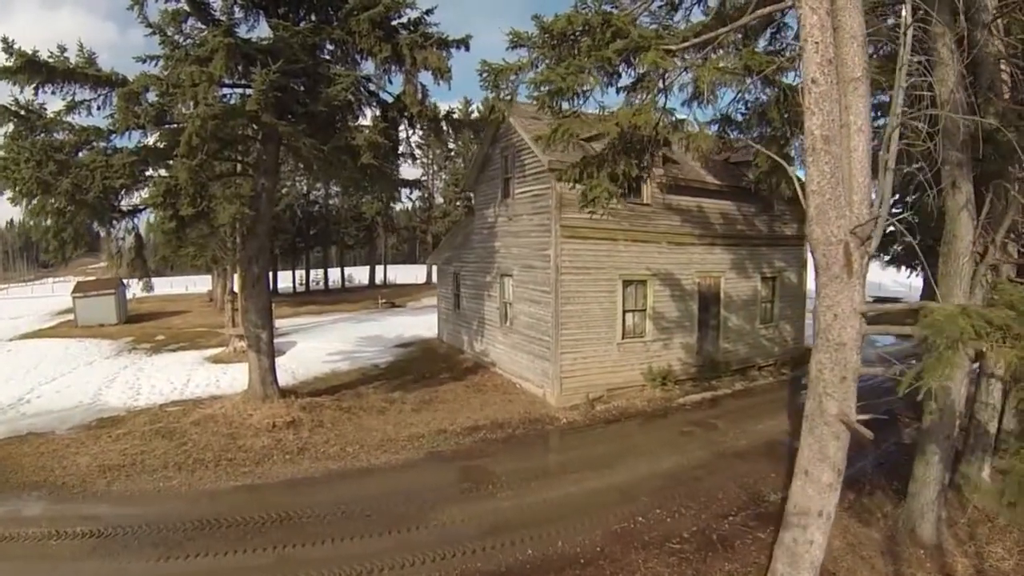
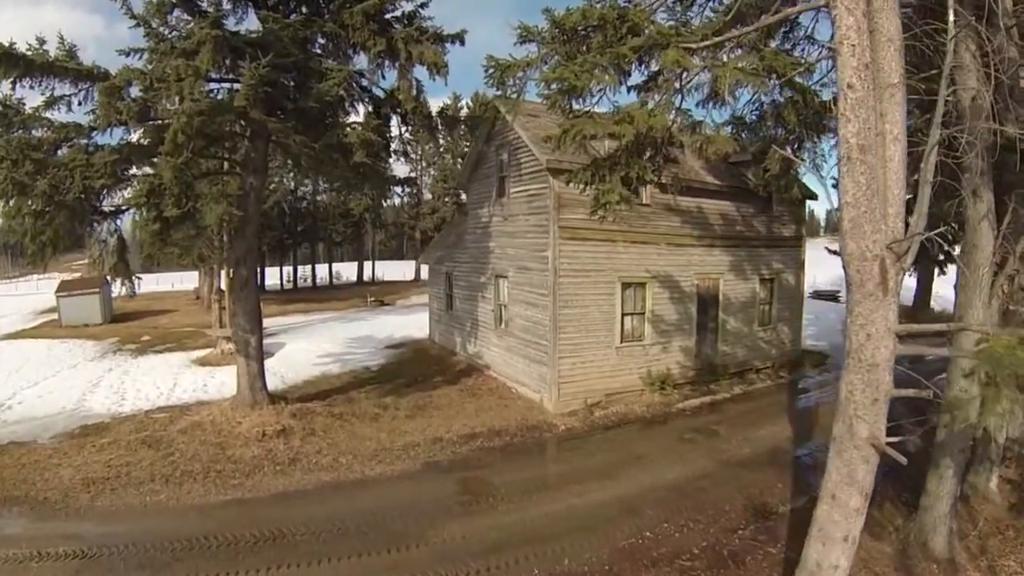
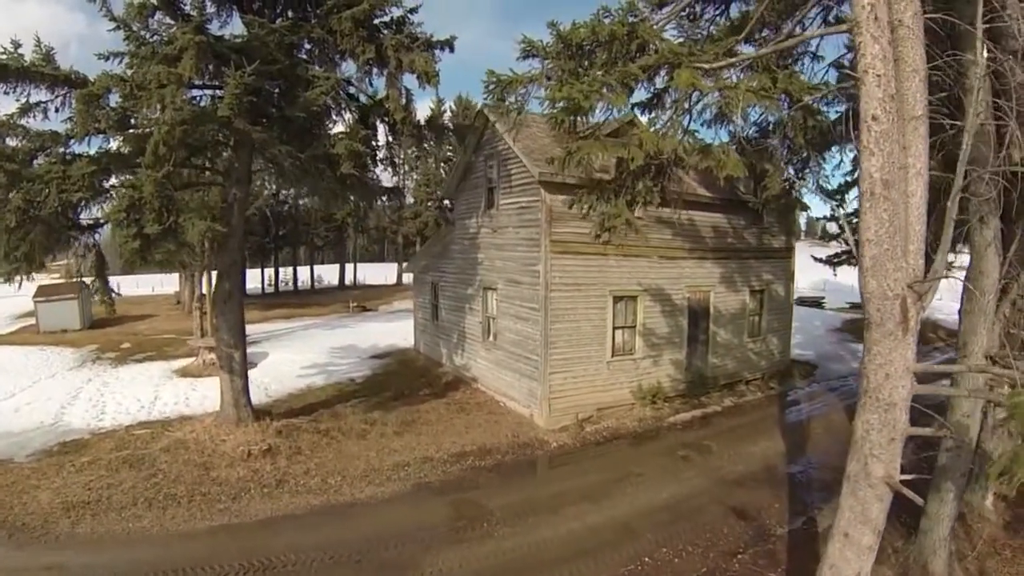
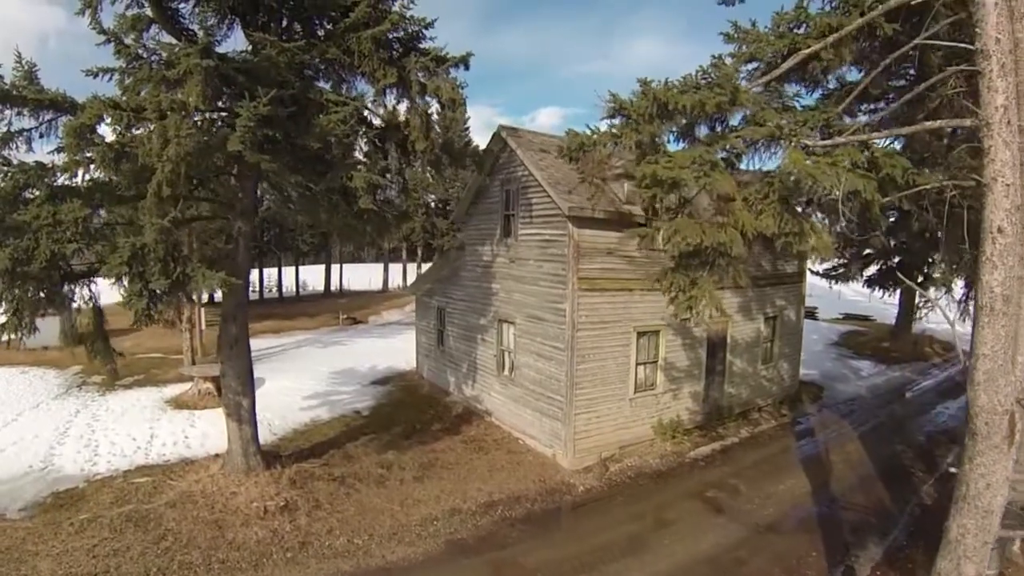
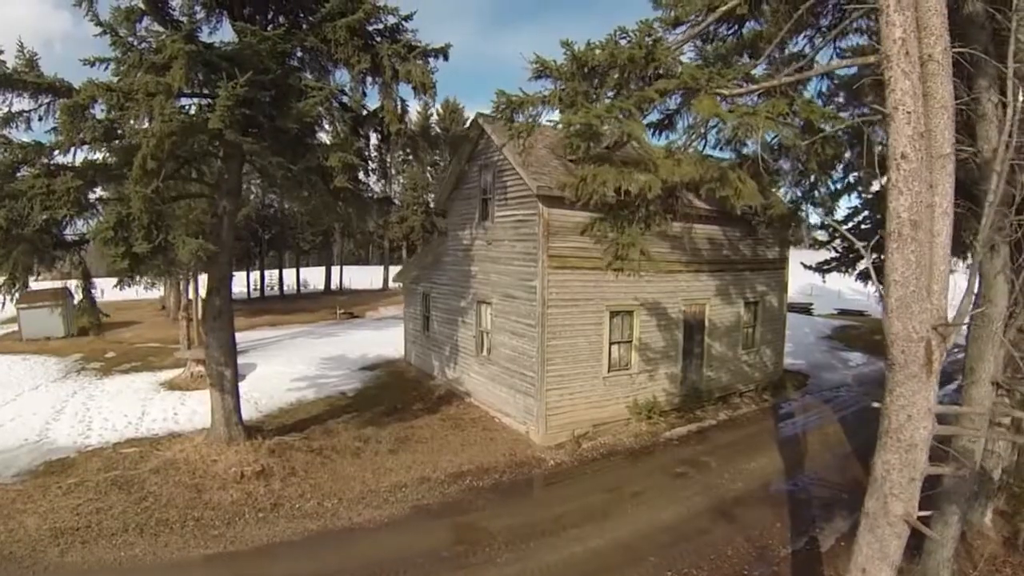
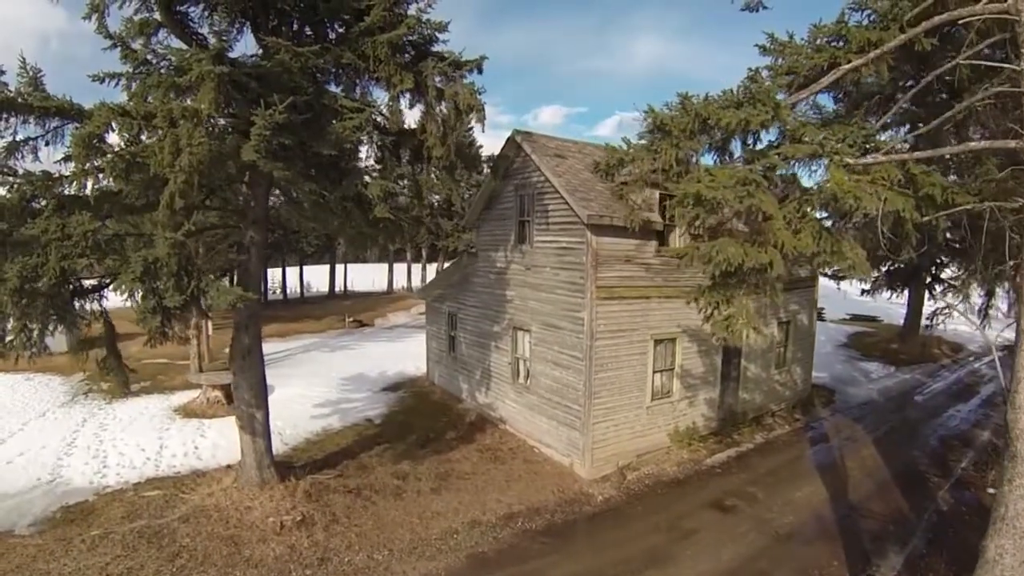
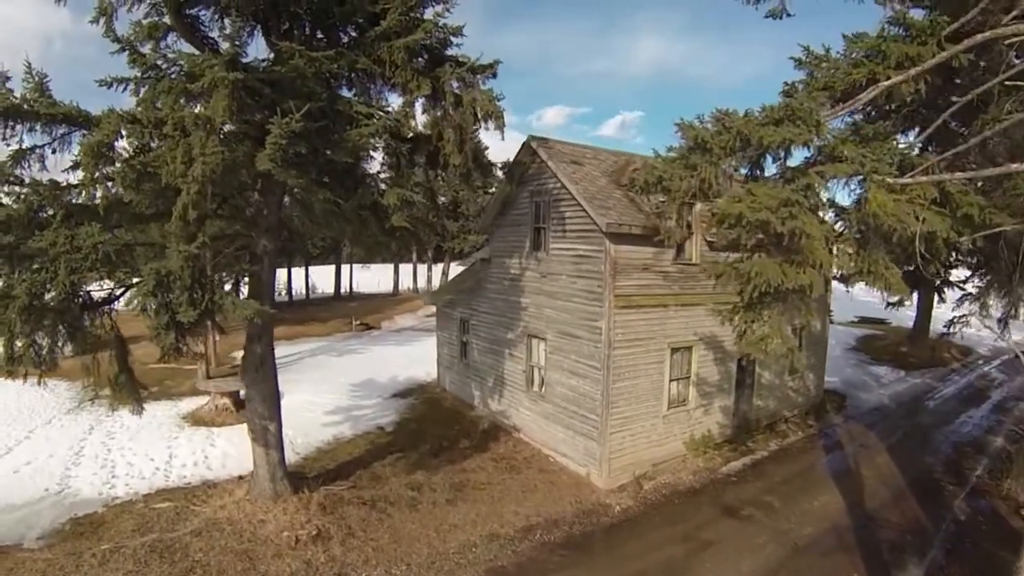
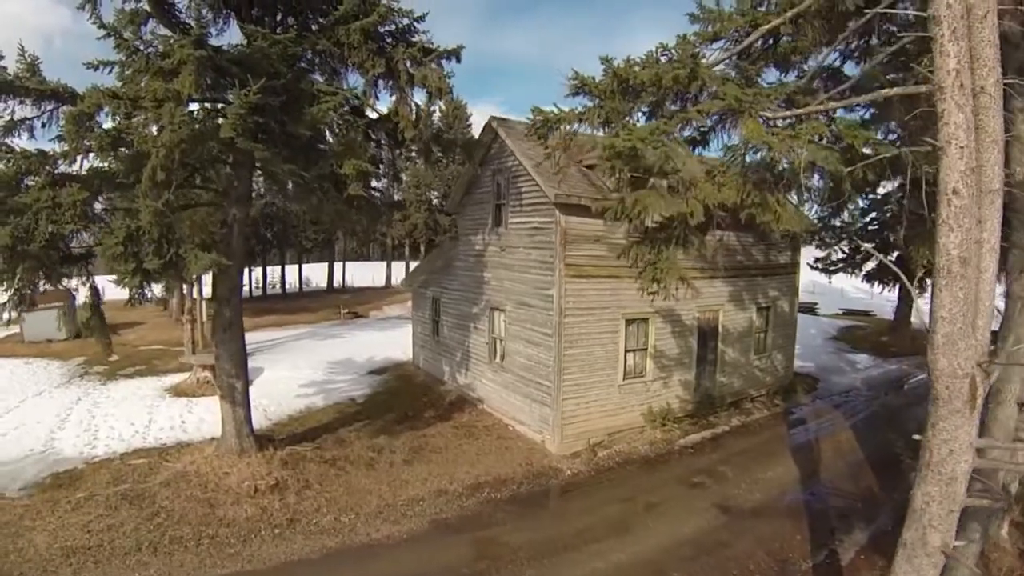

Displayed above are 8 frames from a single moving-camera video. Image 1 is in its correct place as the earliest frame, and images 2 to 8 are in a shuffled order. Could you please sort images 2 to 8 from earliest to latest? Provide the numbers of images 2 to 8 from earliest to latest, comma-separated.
2, 3, 5, 8, 4, 6, 7
